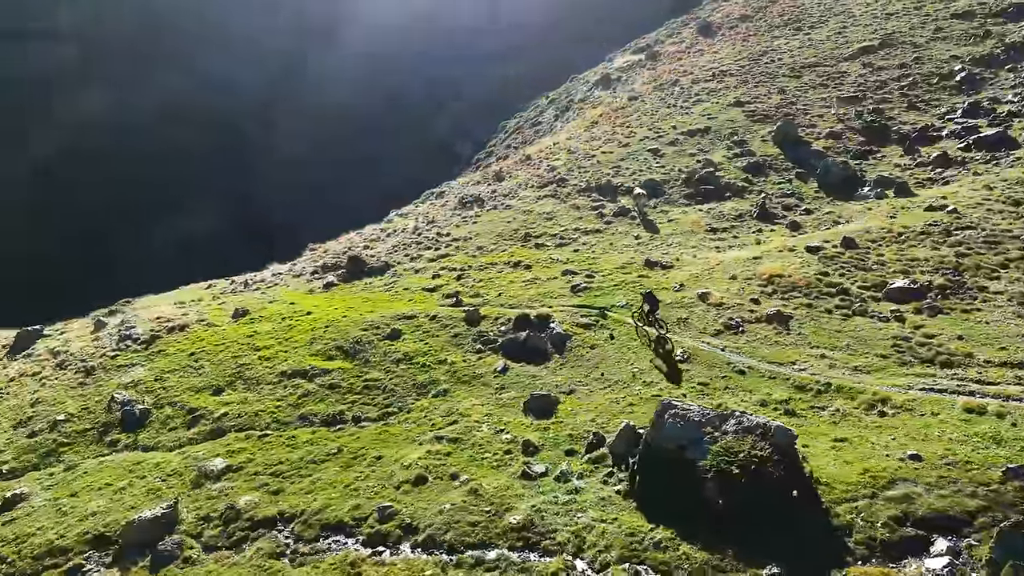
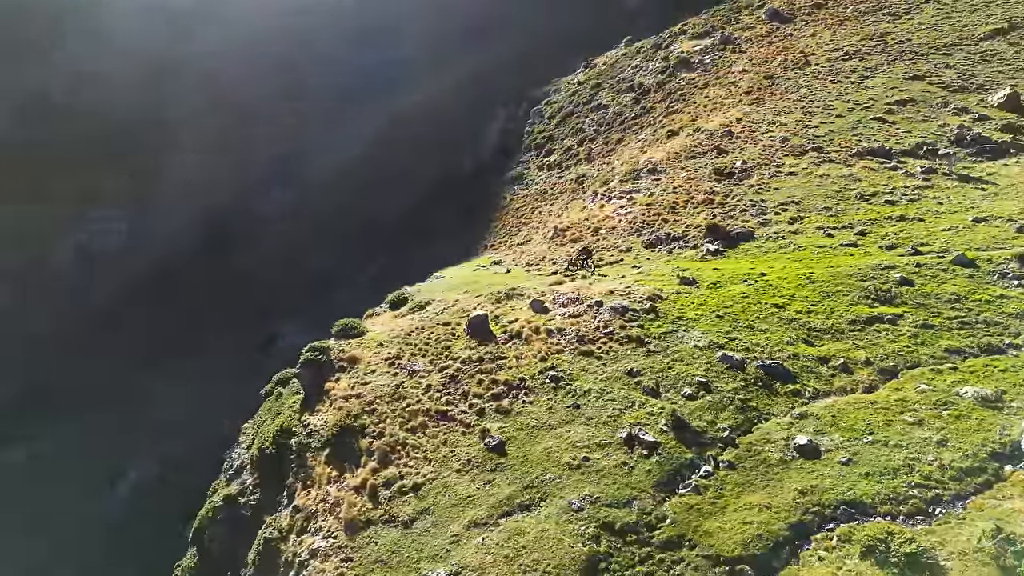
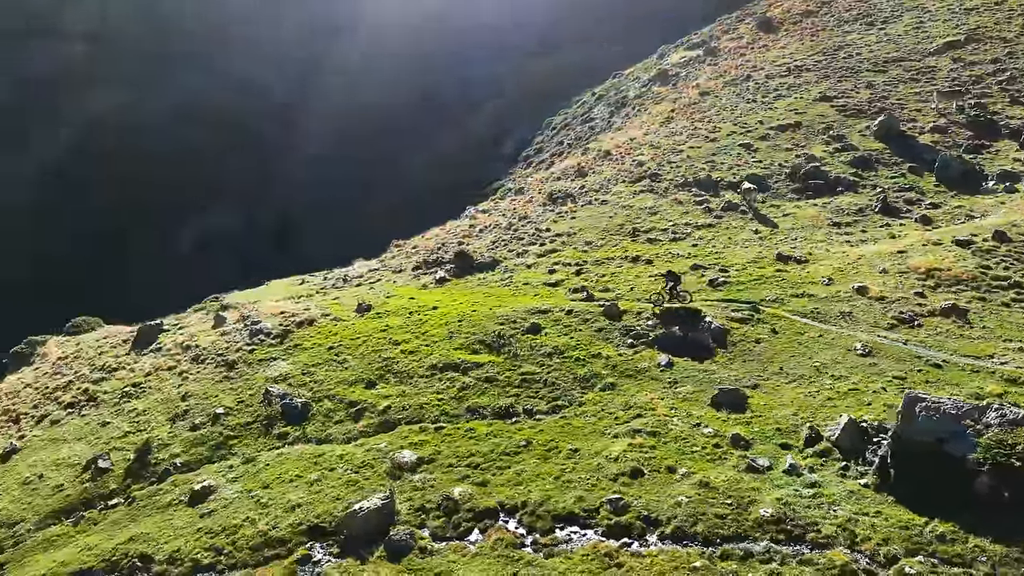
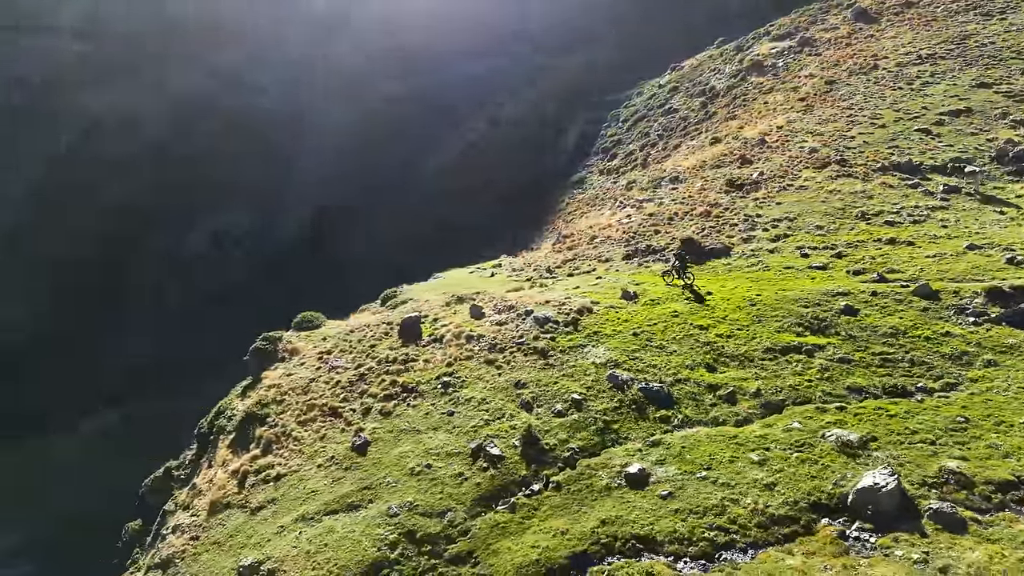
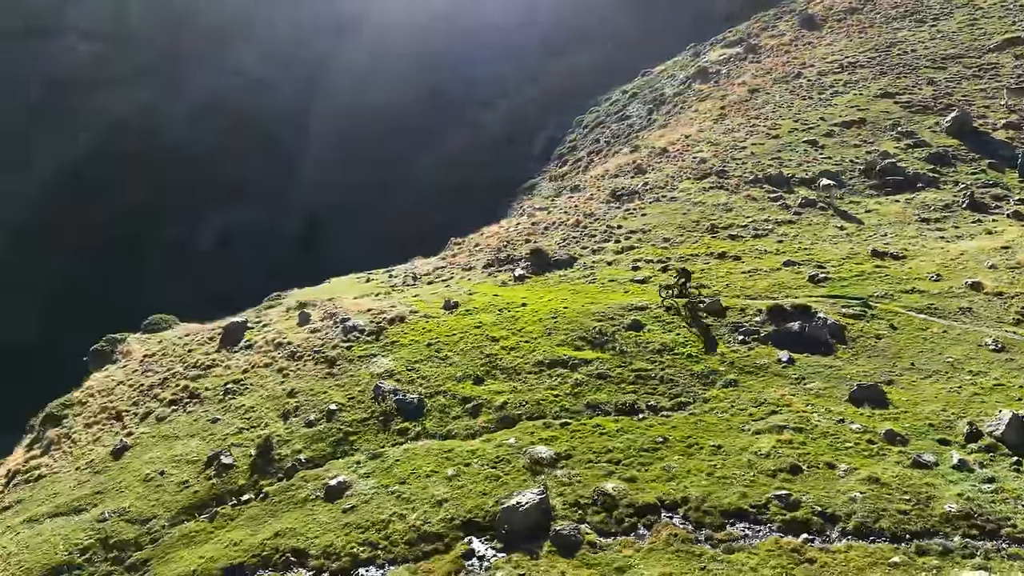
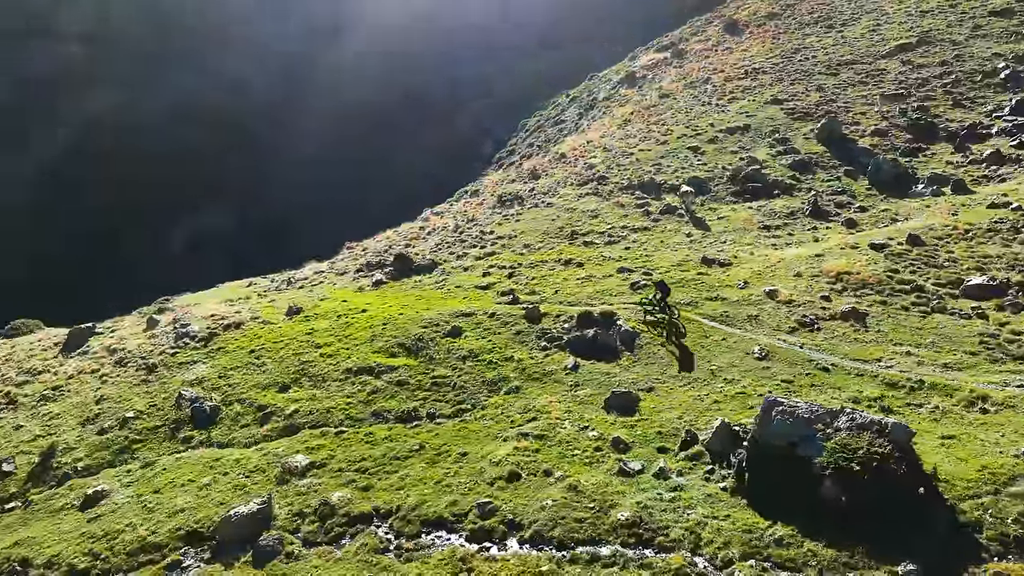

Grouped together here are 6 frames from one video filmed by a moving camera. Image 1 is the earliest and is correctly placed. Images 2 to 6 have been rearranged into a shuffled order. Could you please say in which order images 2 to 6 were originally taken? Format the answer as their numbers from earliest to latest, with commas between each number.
6, 3, 5, 4, 2
